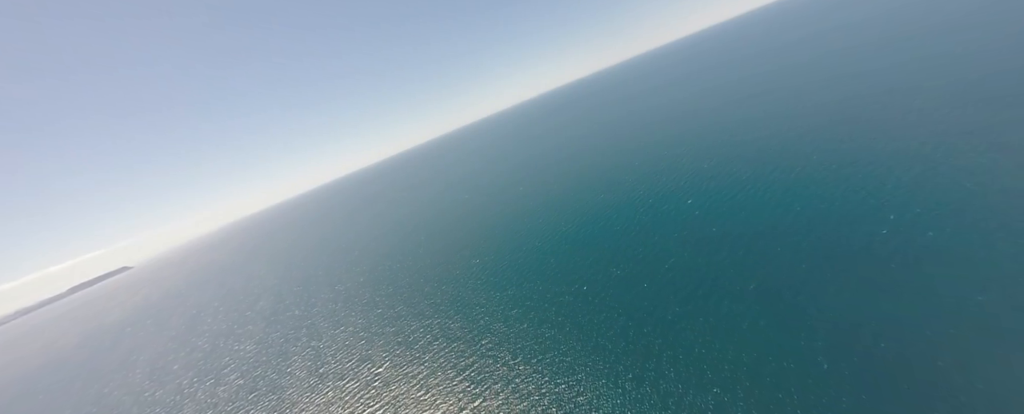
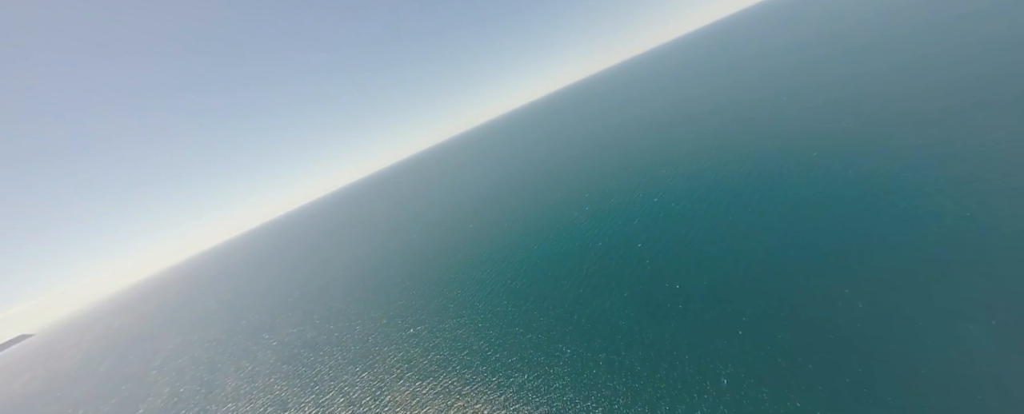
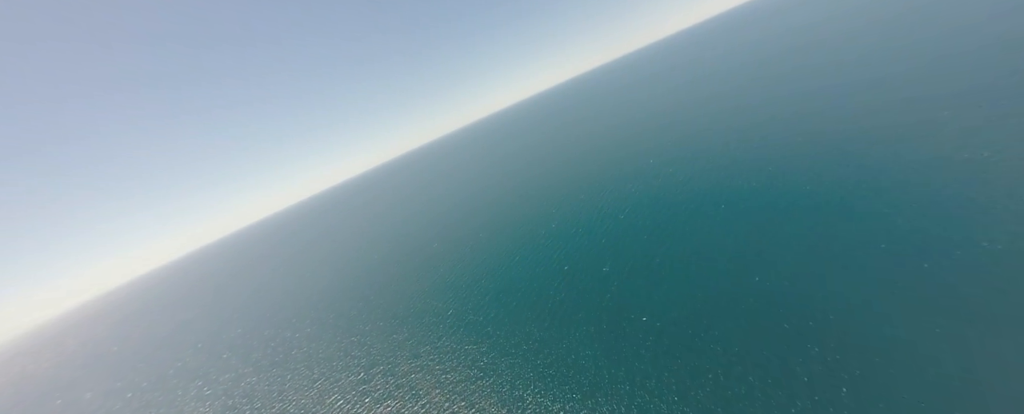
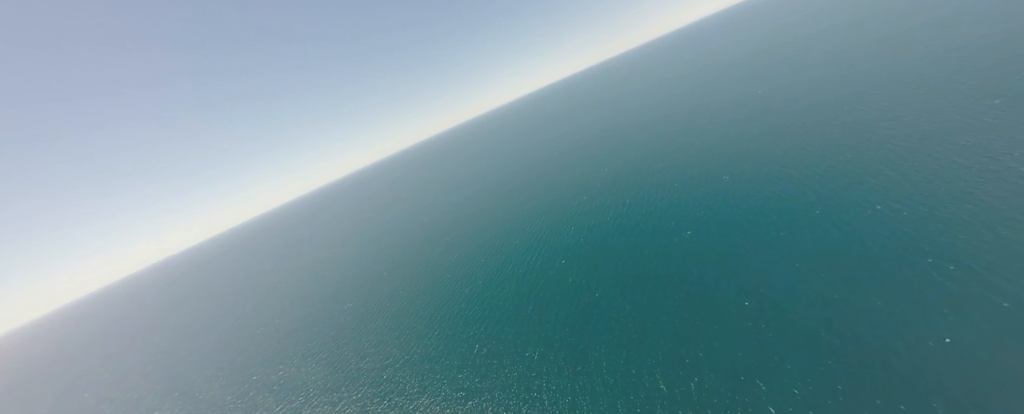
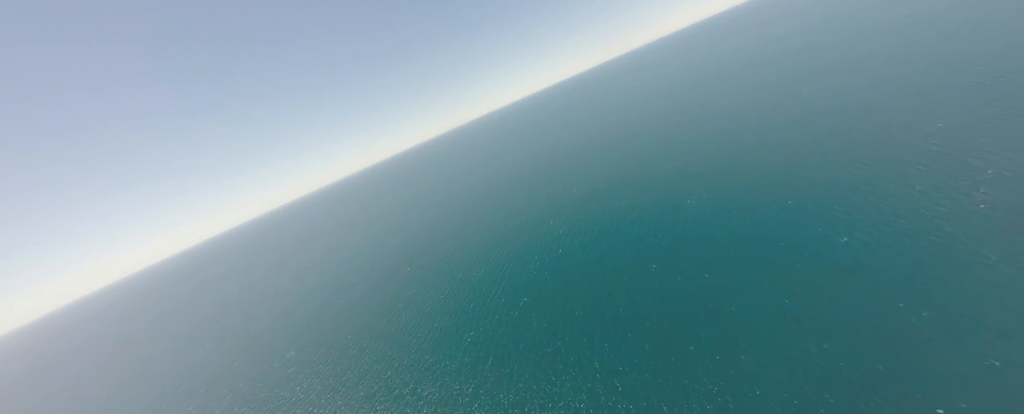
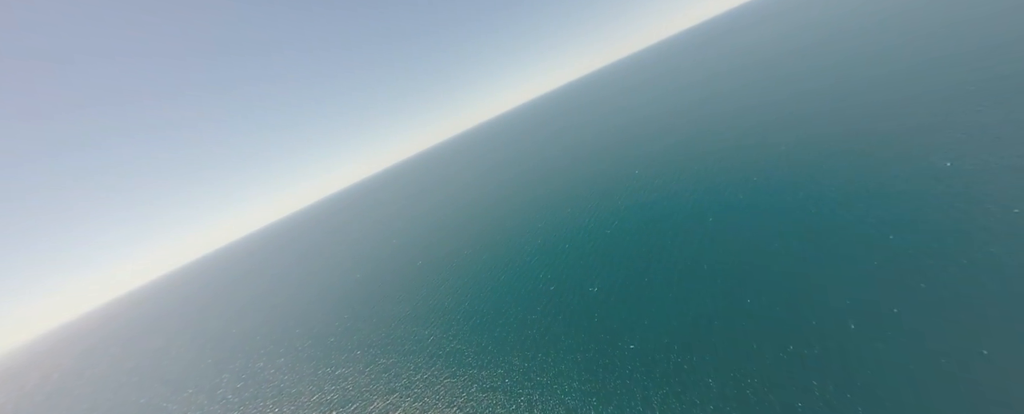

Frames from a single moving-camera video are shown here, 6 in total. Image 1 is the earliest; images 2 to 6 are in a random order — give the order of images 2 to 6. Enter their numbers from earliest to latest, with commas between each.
2, 3, 6, 4, 5
